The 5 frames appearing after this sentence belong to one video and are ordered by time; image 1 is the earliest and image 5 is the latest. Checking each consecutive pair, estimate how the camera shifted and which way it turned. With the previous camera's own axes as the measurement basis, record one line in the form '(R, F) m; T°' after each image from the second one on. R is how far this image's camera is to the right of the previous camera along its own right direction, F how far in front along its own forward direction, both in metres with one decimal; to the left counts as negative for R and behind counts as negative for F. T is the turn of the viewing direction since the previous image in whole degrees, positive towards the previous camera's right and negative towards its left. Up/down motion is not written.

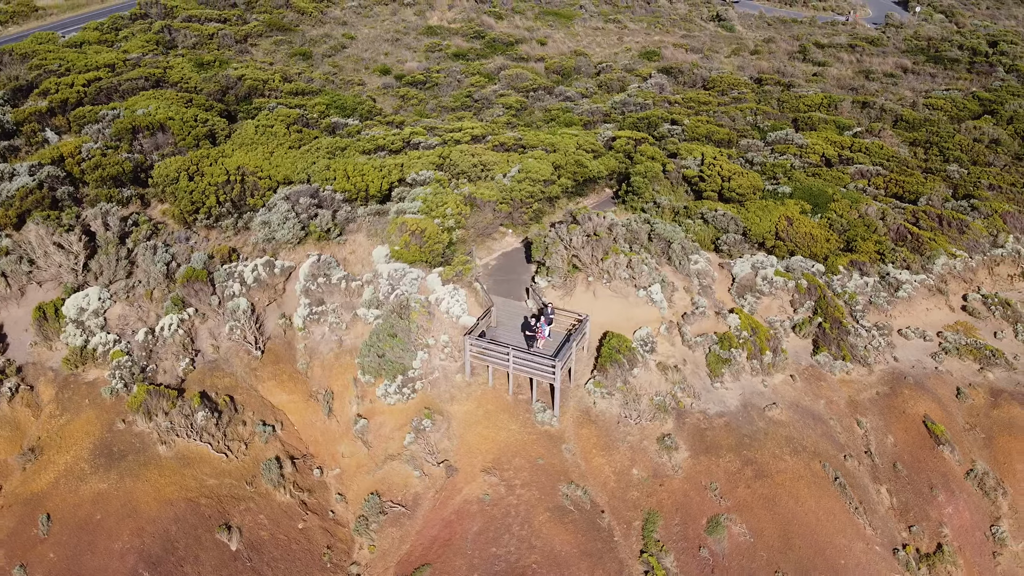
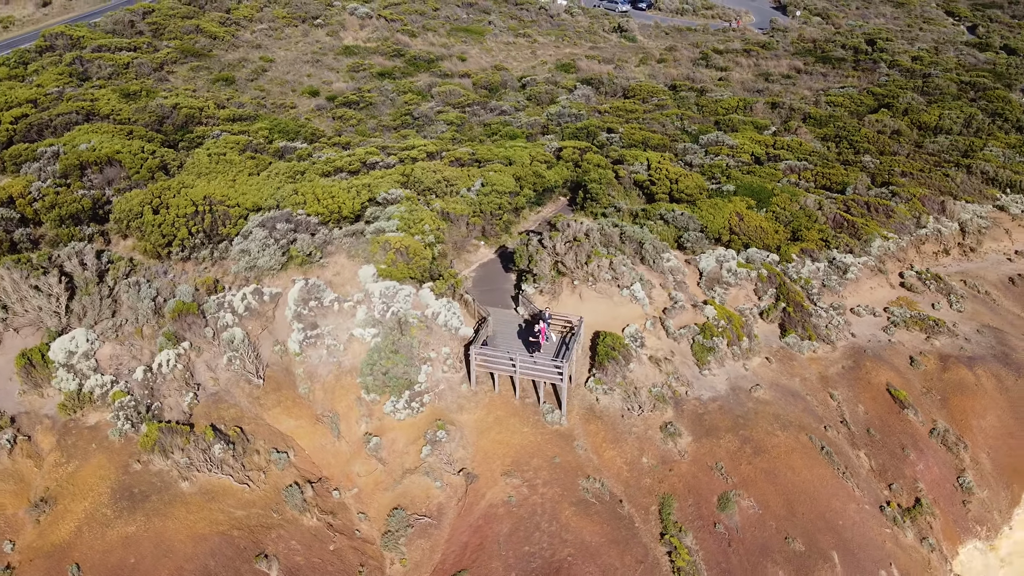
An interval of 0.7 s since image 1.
(-1.9, -0.4) m; +8°
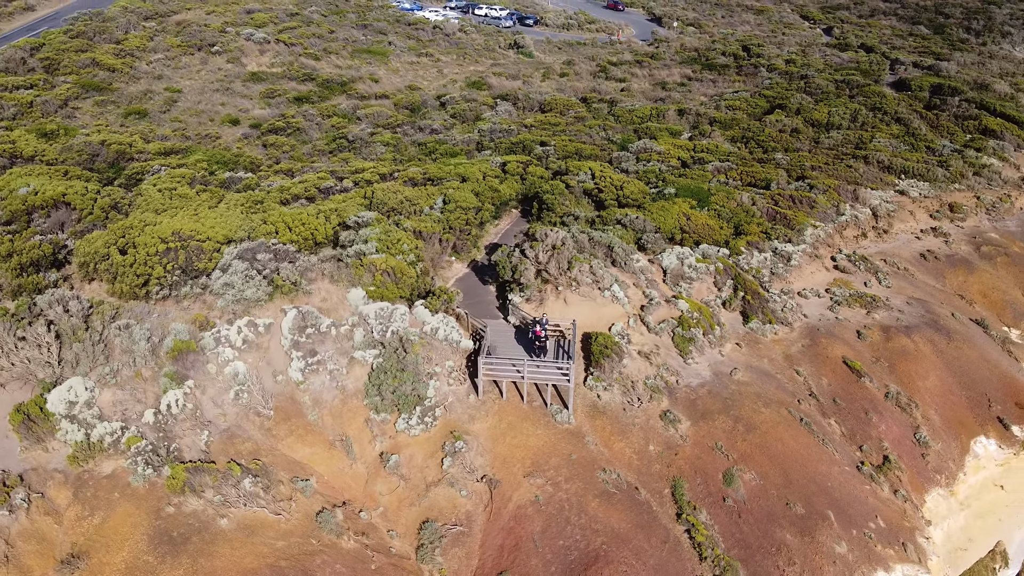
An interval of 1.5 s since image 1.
(-2.3, -0.5) m; +9°
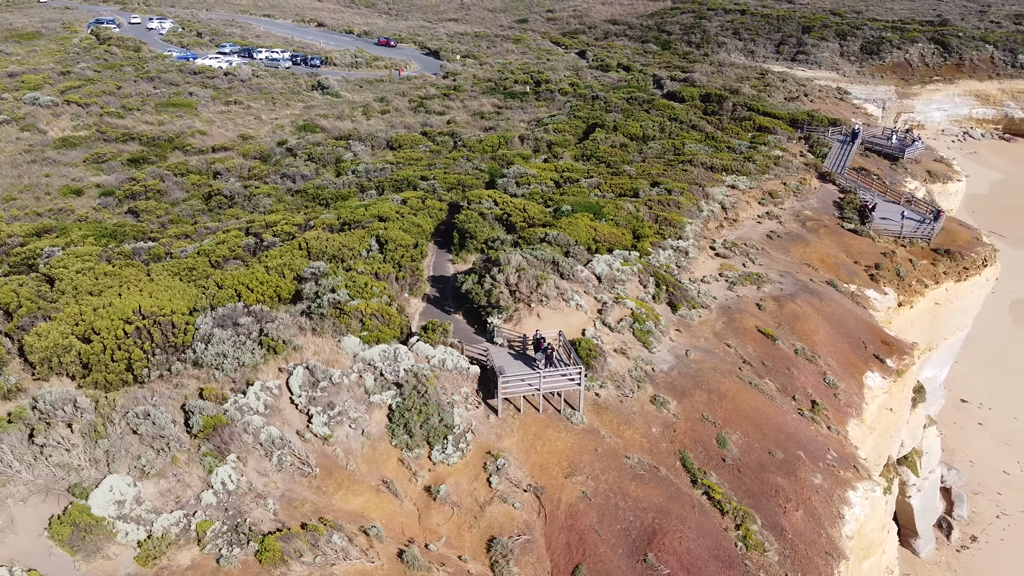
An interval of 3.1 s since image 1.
(-5.0, -0.4) m; +18°
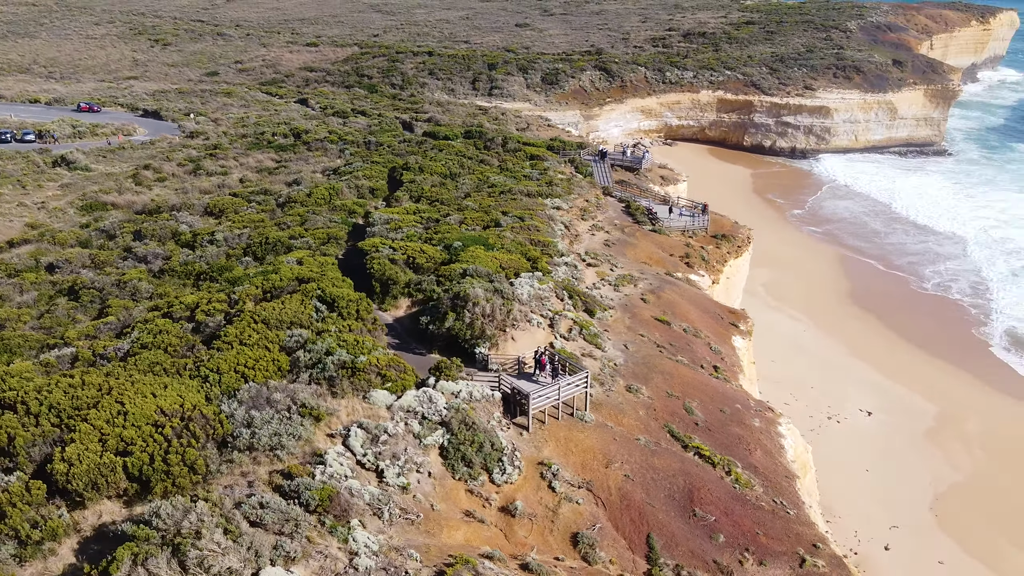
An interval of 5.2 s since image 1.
(-7.1, -0.3) m; +23°
